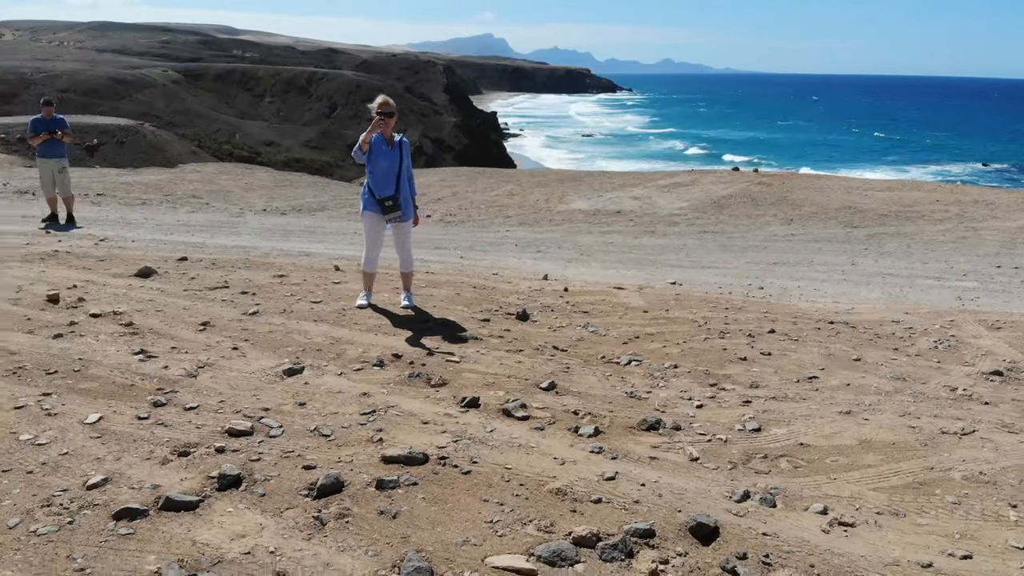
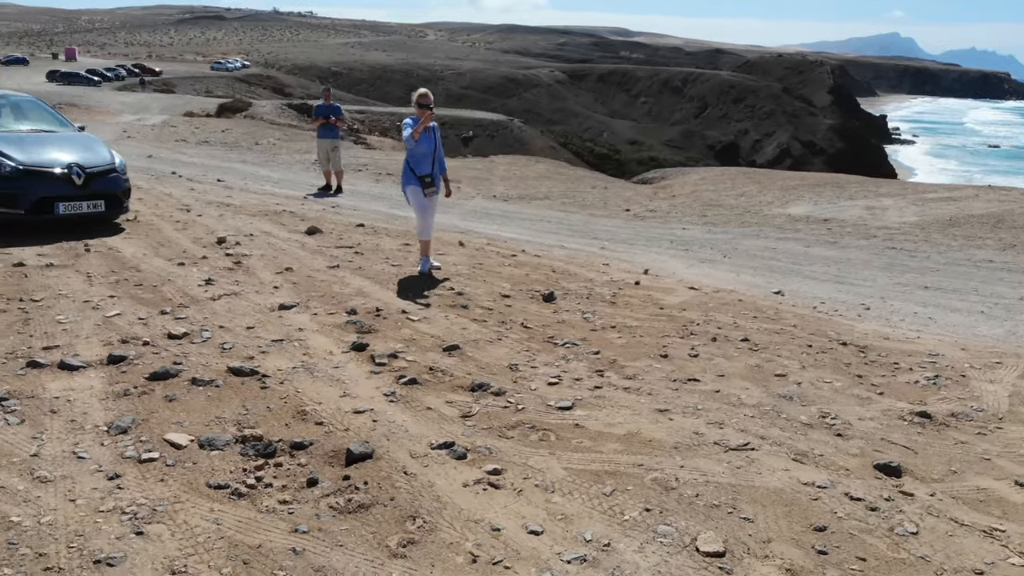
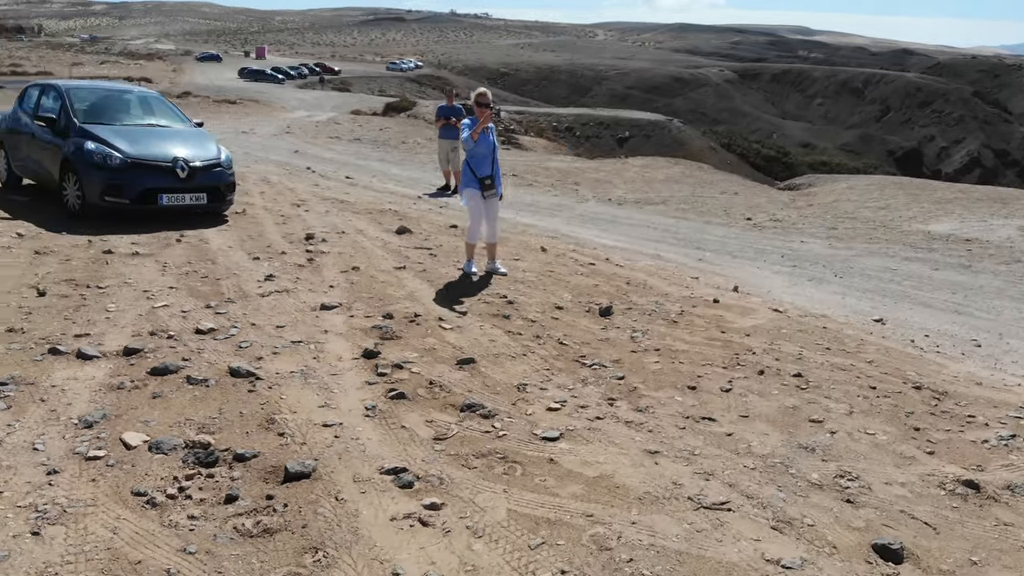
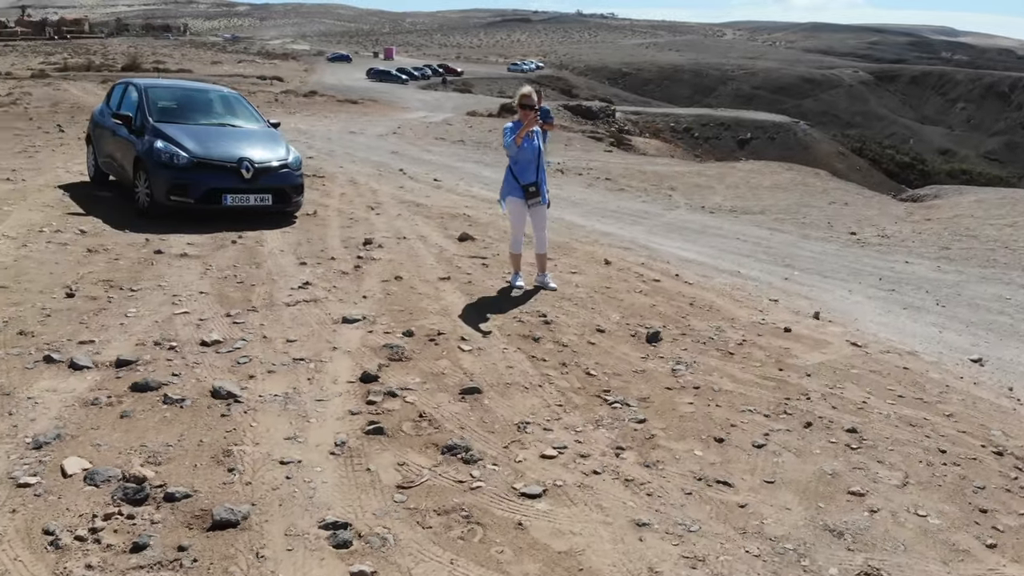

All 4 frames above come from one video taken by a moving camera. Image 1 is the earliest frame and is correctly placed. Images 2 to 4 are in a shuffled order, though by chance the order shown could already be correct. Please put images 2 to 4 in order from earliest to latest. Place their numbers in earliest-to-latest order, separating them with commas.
2, 3, 4
